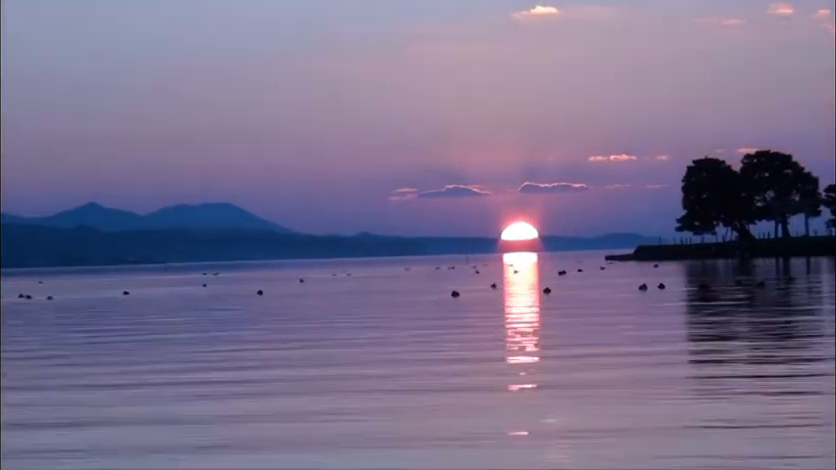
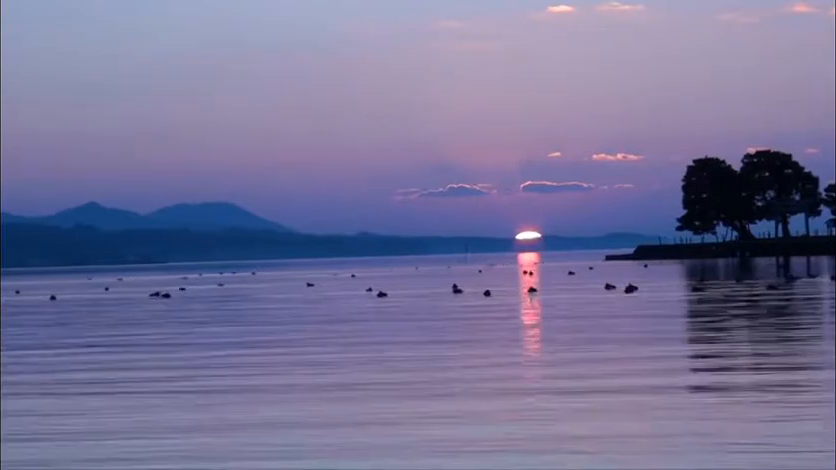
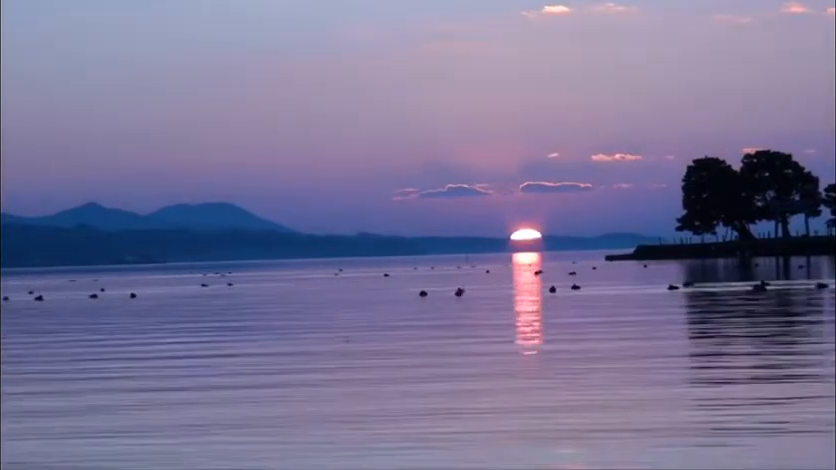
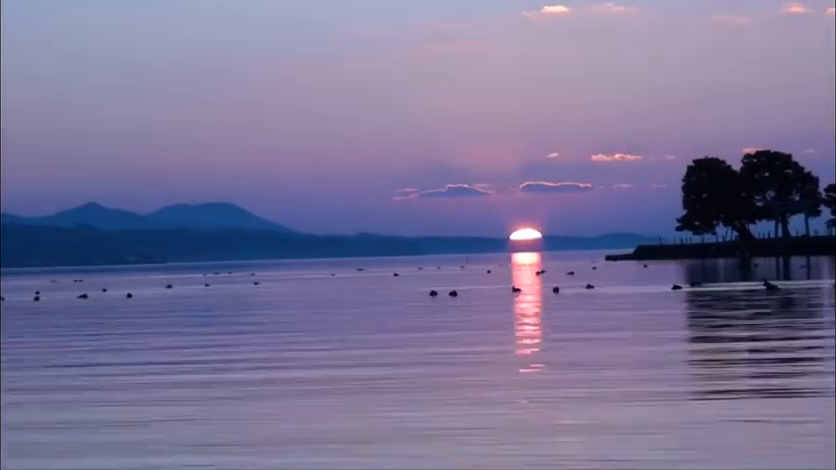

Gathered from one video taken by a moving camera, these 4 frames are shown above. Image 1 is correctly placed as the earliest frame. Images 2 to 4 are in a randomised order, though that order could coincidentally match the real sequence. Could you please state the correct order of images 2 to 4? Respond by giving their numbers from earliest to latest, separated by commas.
4, 3, 2
